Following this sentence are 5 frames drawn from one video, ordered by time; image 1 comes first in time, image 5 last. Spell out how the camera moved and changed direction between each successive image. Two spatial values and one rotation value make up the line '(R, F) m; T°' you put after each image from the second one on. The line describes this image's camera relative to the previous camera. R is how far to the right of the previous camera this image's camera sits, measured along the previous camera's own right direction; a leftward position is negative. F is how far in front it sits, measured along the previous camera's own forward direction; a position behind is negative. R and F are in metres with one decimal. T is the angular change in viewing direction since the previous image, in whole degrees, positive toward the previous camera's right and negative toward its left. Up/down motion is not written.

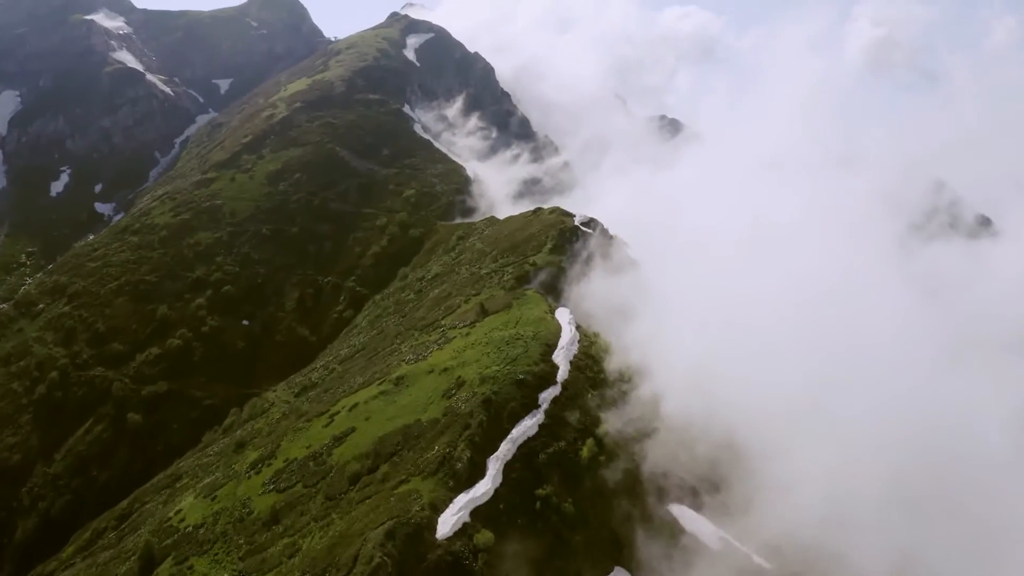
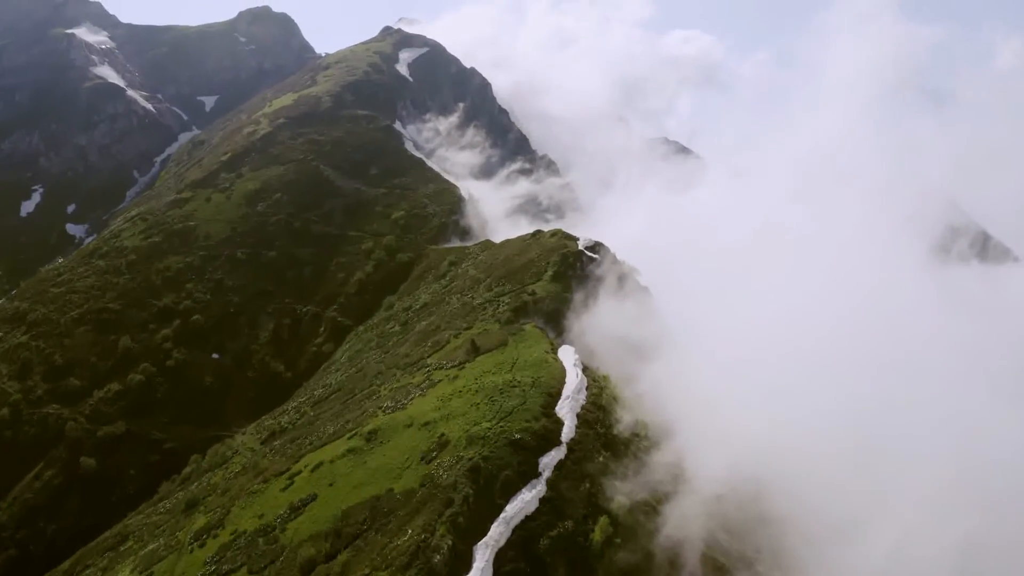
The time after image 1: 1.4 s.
(+0.3, +12.3) m; 0°
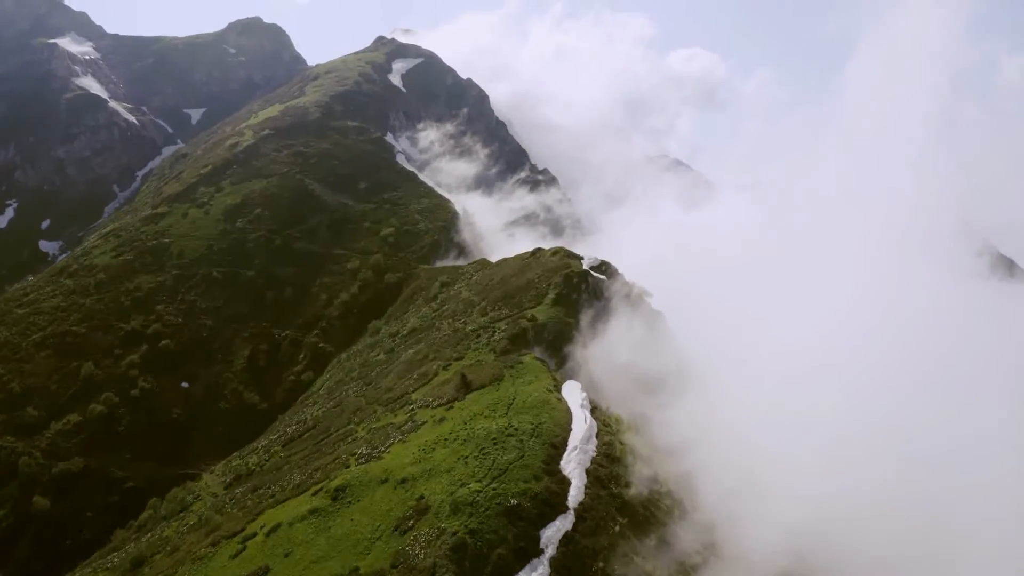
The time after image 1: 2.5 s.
(+0.2, +10.2) m; 0°
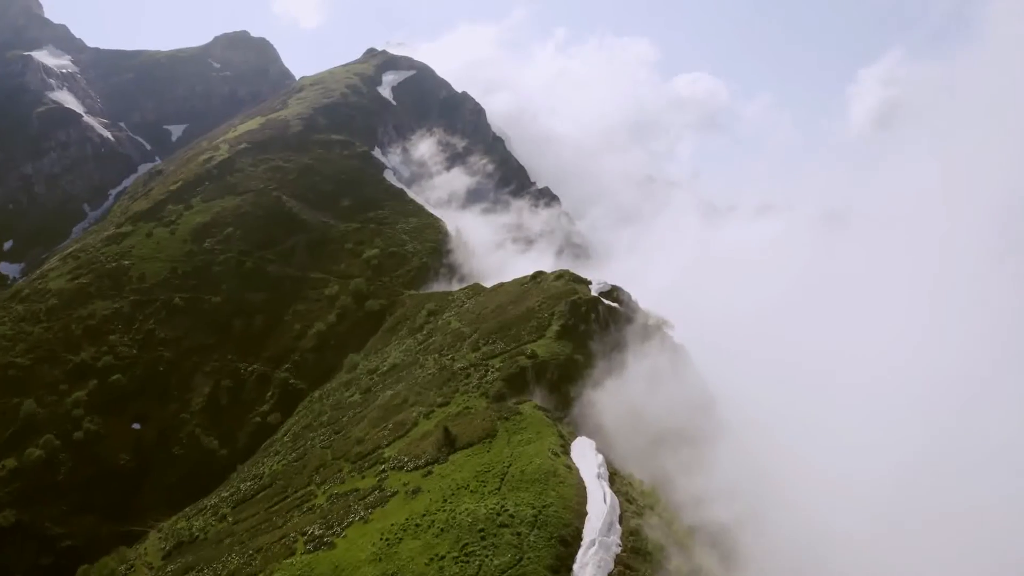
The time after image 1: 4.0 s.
(+0.2, +13.0) m; 0°
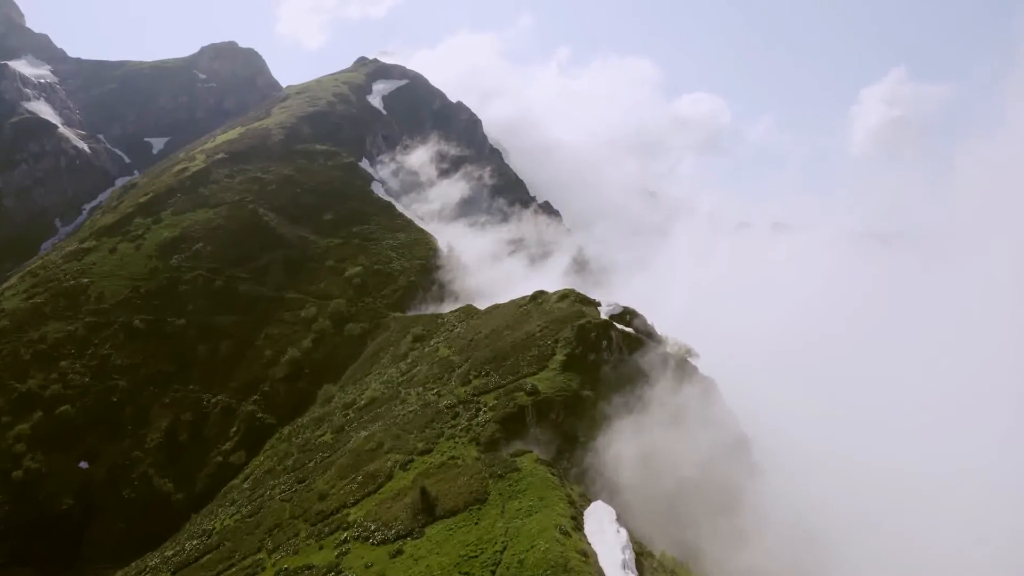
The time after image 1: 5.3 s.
(+0.1, +10.7) m; 0°
